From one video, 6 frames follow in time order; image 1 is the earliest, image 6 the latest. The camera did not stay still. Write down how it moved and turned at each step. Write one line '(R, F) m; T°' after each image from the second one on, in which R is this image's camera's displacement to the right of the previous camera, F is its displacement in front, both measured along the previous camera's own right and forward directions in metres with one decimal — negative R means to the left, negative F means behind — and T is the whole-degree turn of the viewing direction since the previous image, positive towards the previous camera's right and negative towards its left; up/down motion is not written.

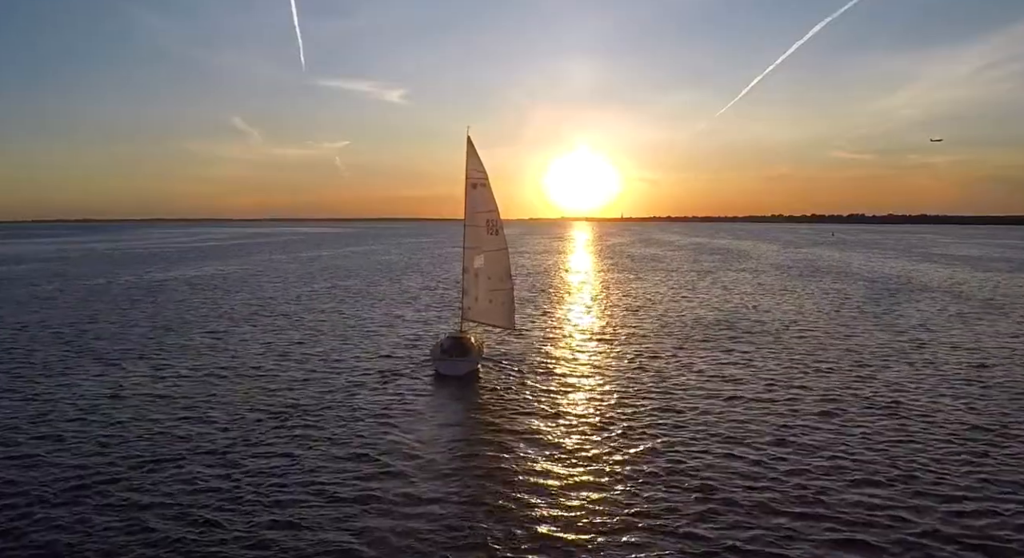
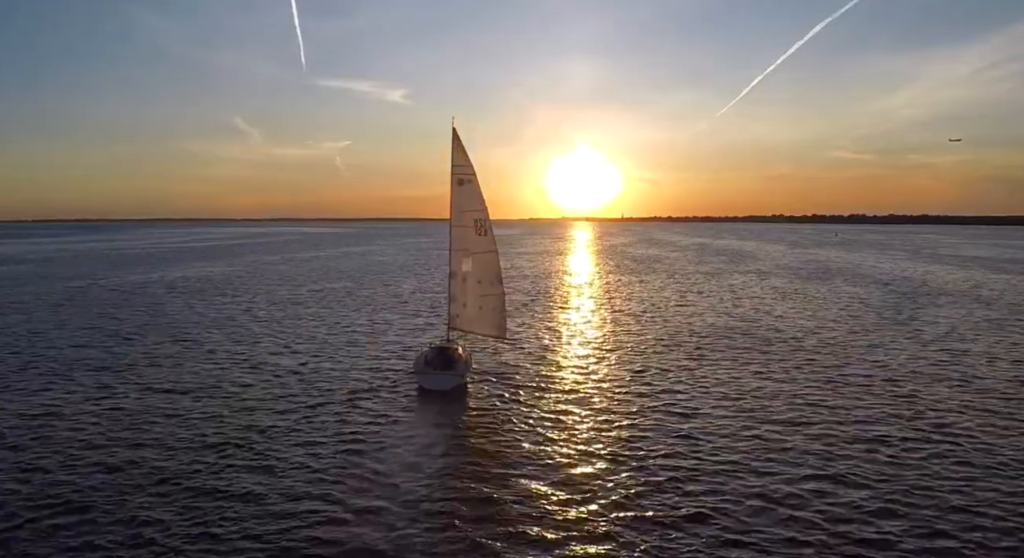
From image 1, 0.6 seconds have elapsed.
(+0.4, +3.0) m; 0°
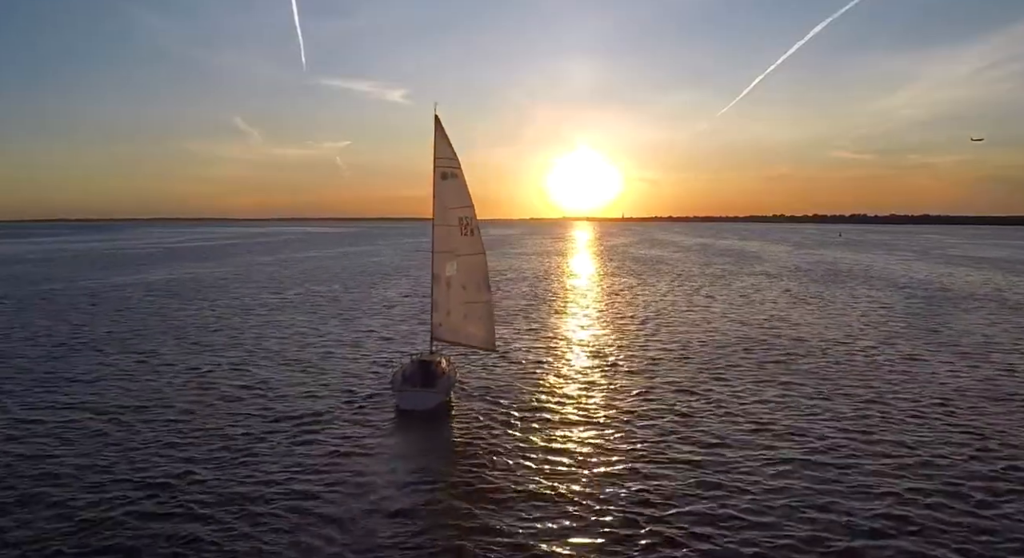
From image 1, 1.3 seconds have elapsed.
(+0.4, +3.2) m; 0°
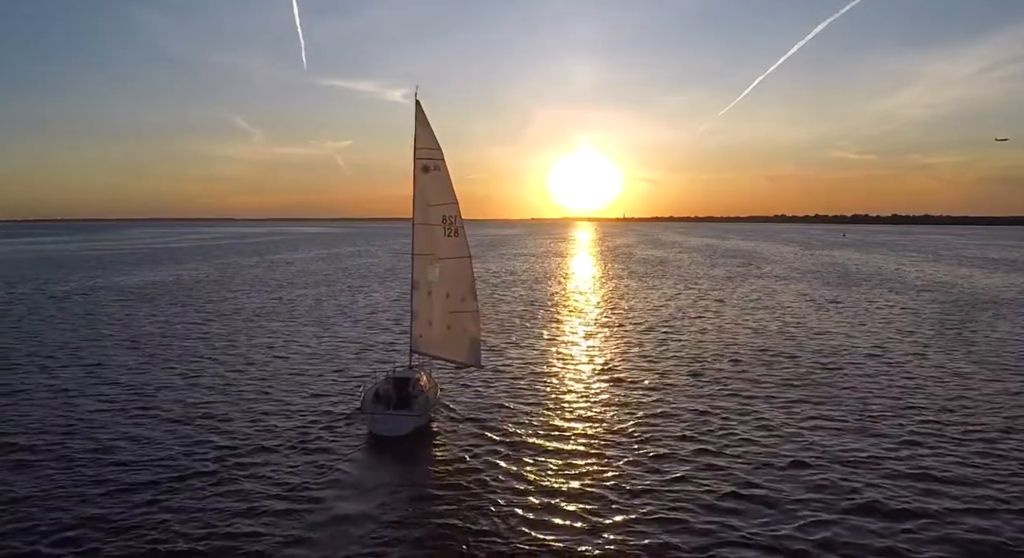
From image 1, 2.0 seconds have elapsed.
(+0.4, +3.0) m; 0°
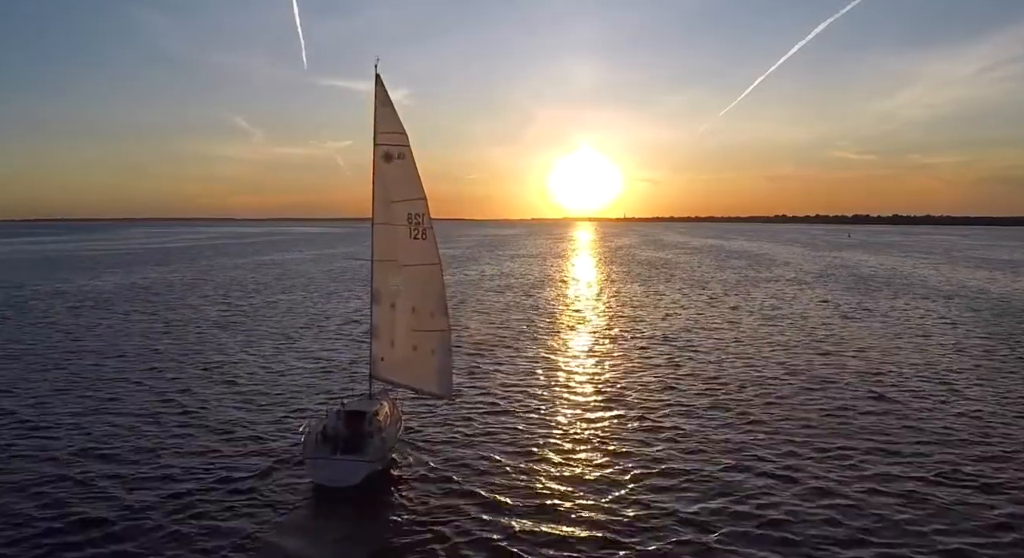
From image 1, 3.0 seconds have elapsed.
(+0.6, +4.1) m; 0°
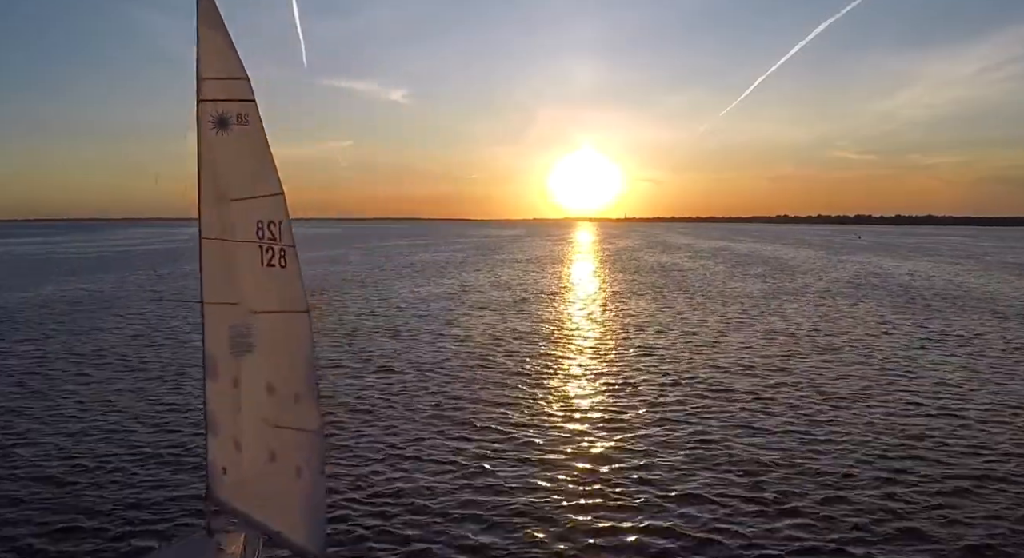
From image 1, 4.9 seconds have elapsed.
(+1.0, +8.2) m; 0°
